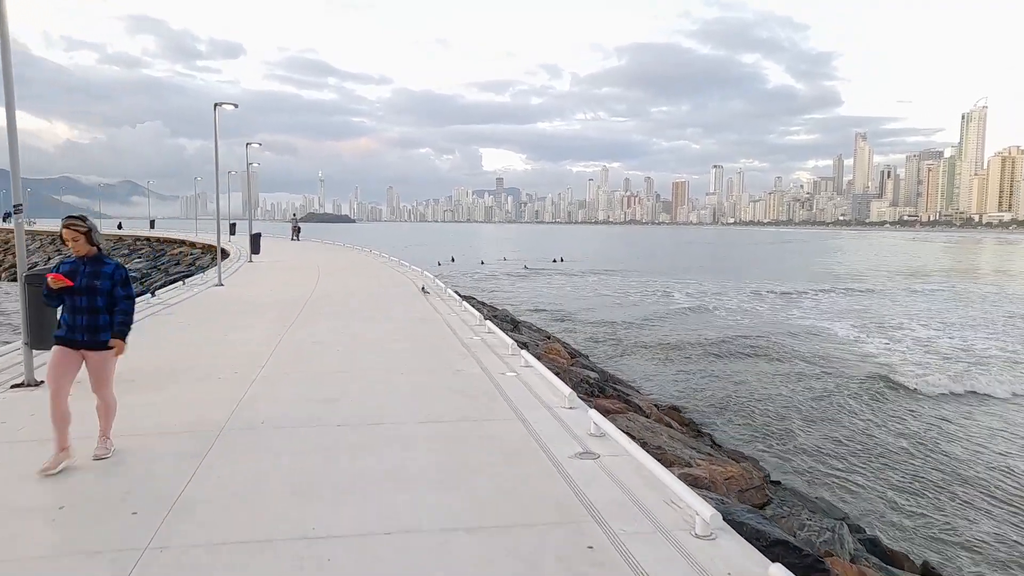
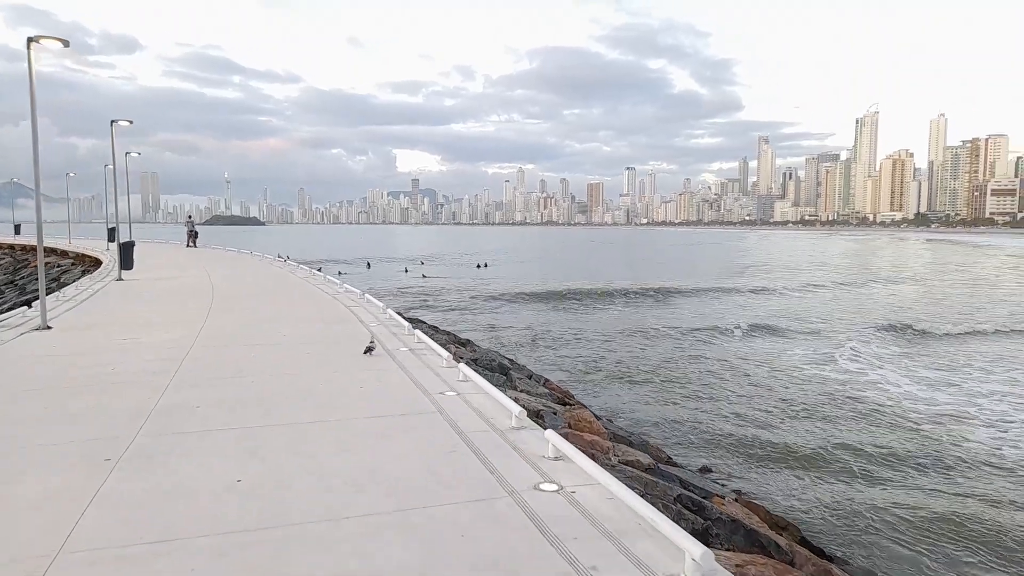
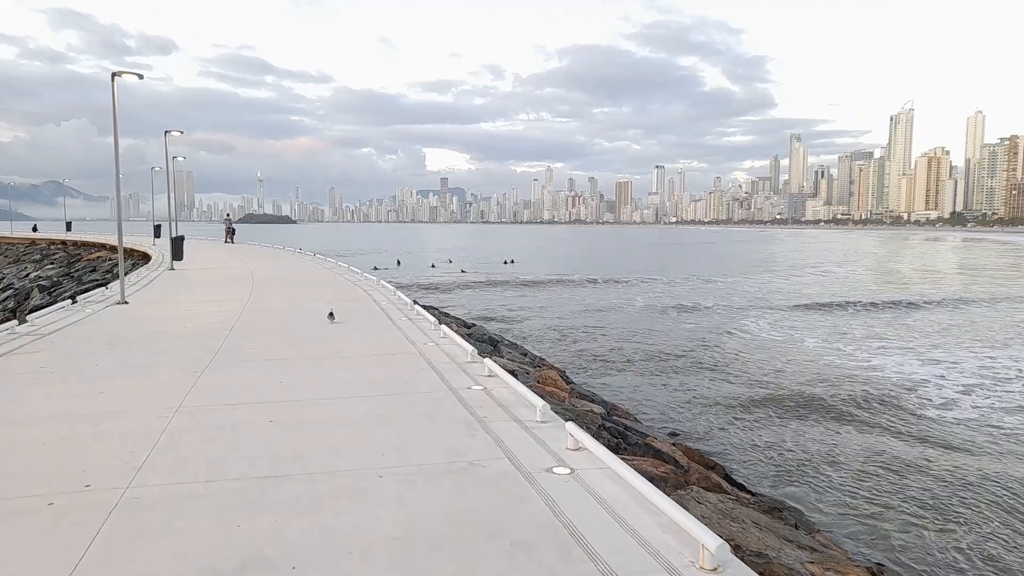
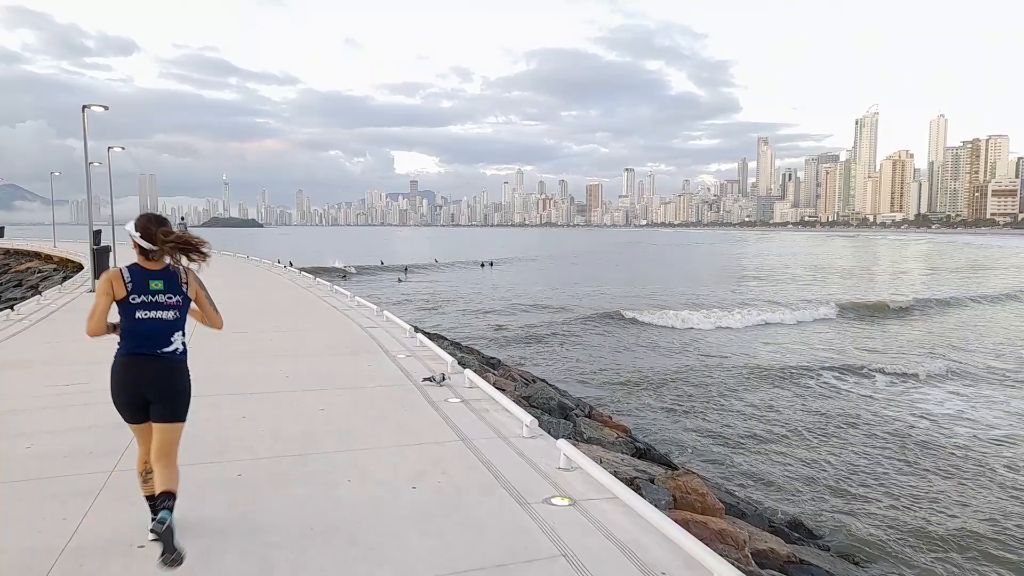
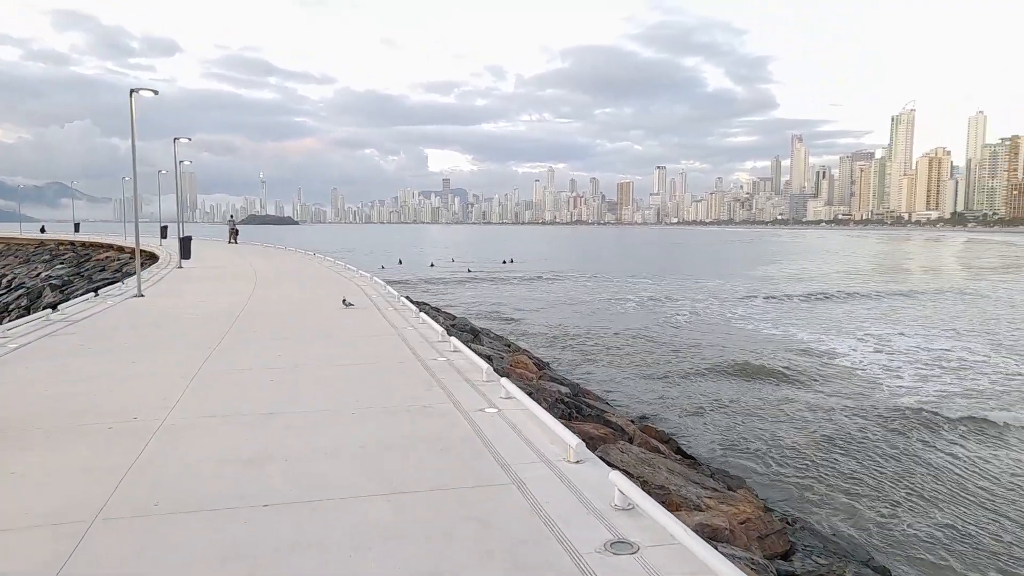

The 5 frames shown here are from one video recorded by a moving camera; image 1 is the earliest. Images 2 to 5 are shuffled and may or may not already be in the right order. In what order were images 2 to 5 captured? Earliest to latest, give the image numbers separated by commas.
5, 3, 2, 4
